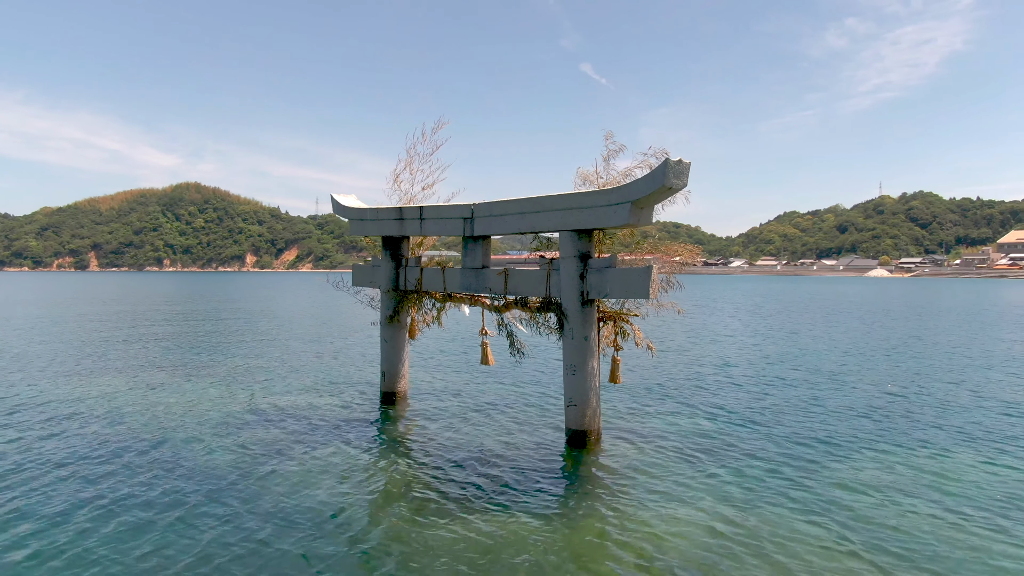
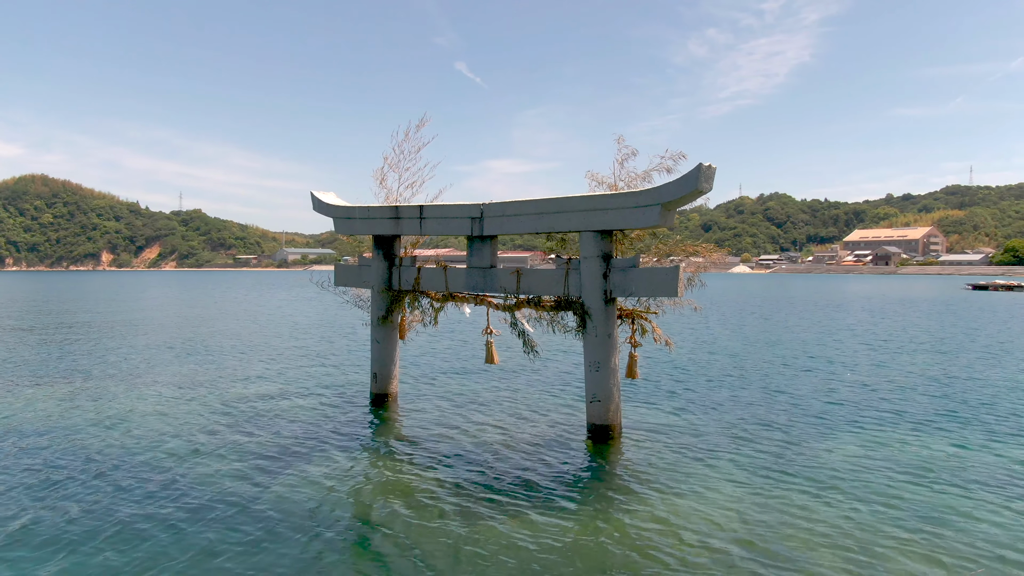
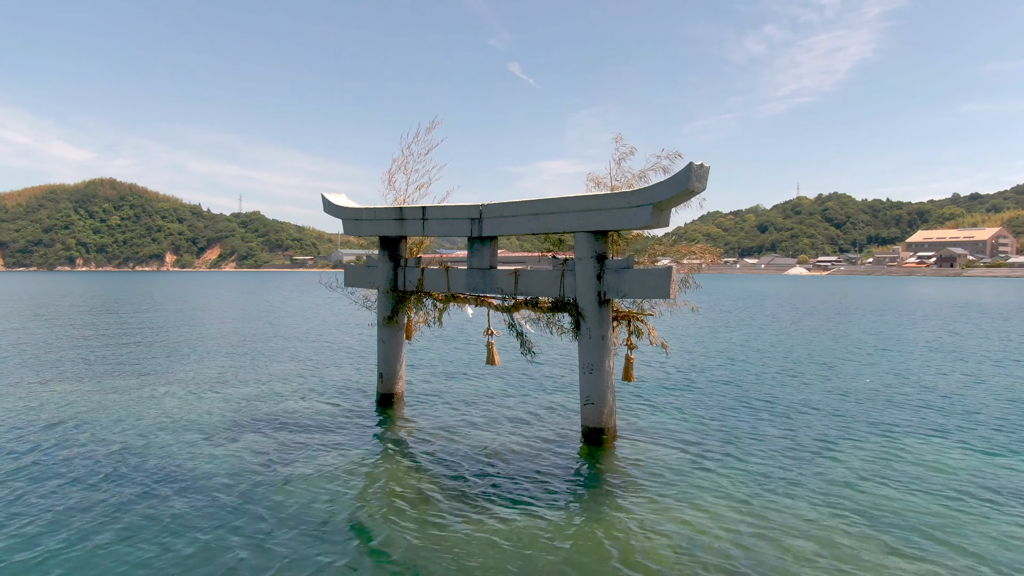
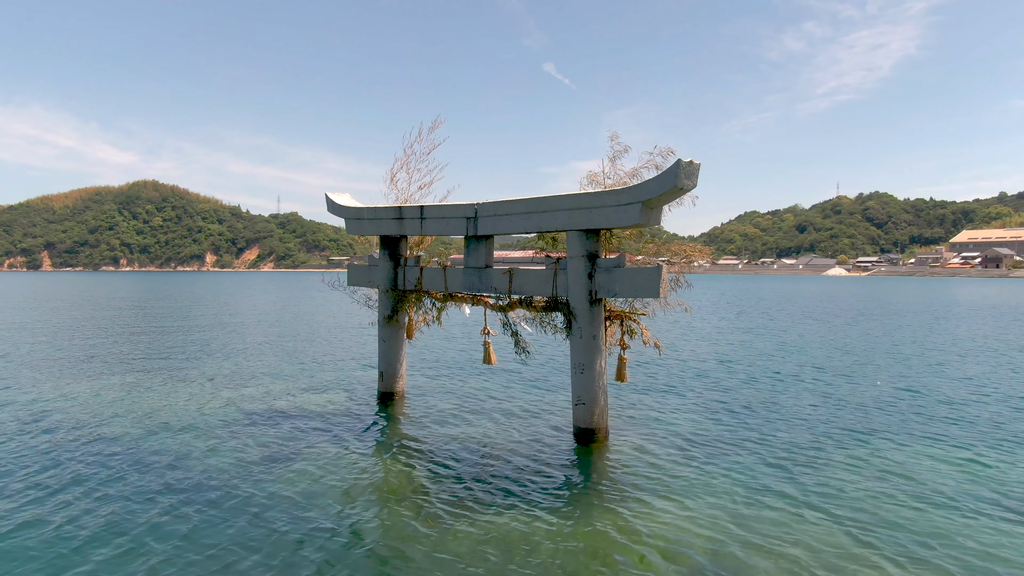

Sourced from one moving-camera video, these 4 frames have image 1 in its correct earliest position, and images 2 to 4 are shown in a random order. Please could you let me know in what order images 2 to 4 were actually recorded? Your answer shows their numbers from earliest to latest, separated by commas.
4, 3, 2
